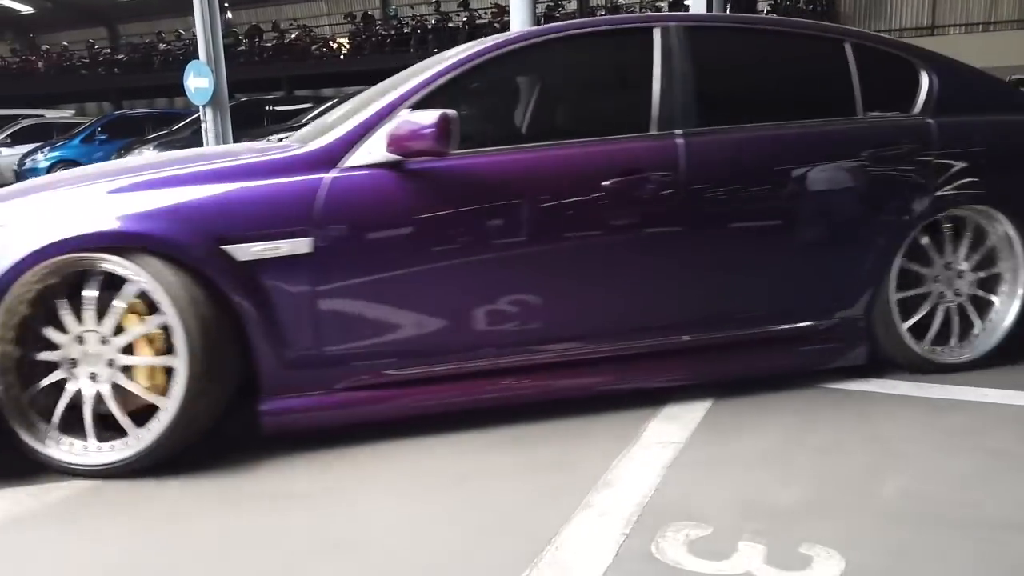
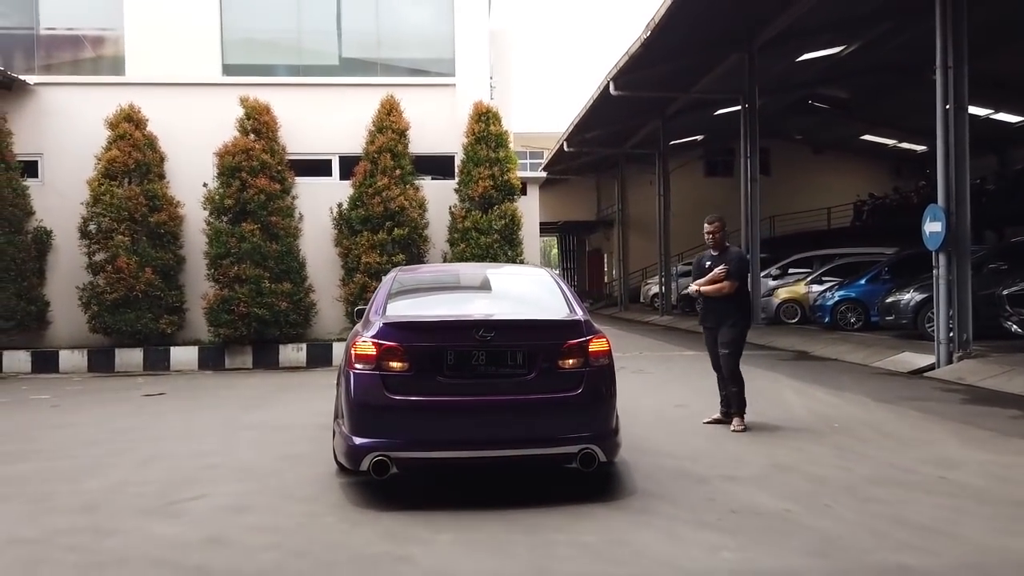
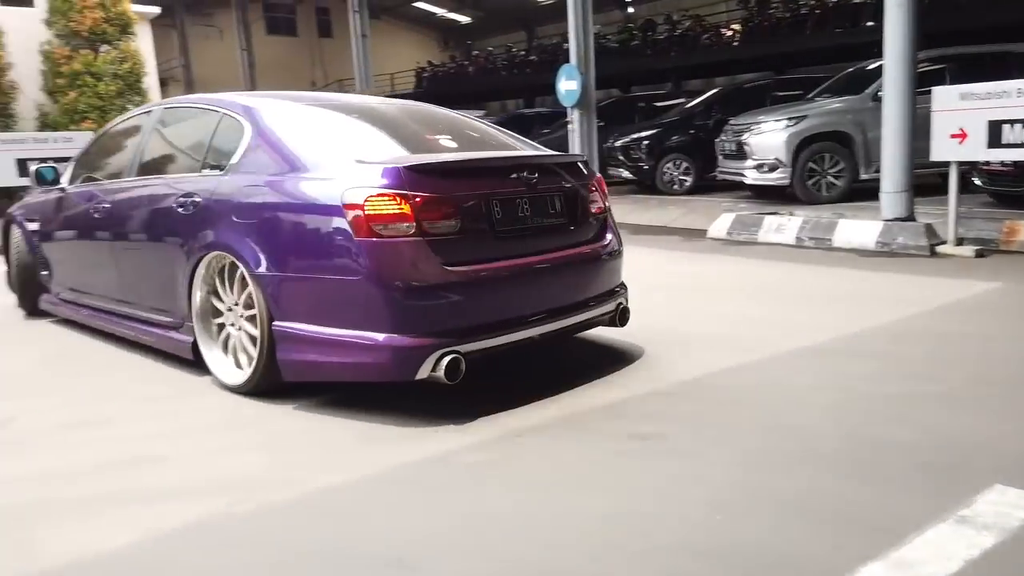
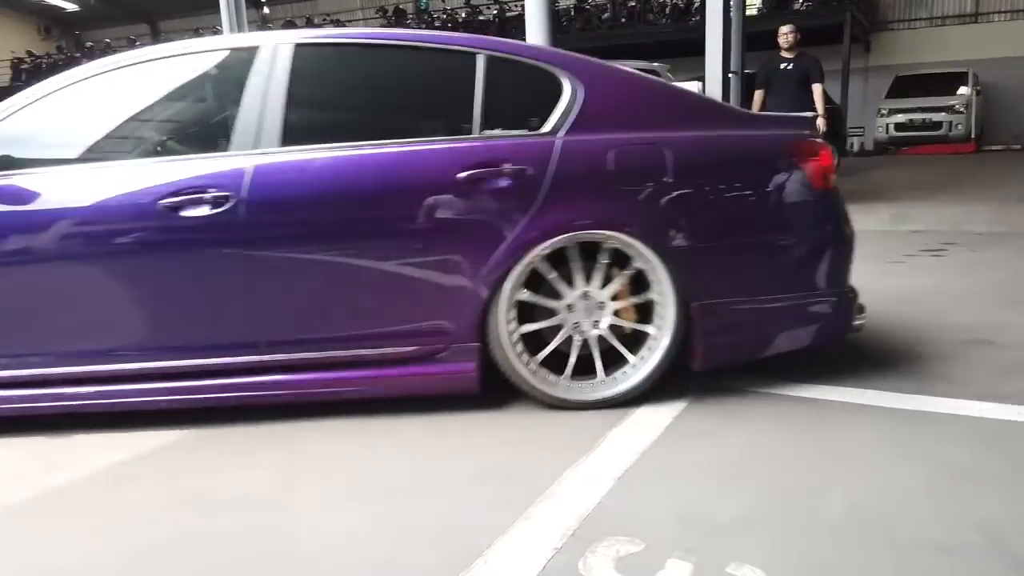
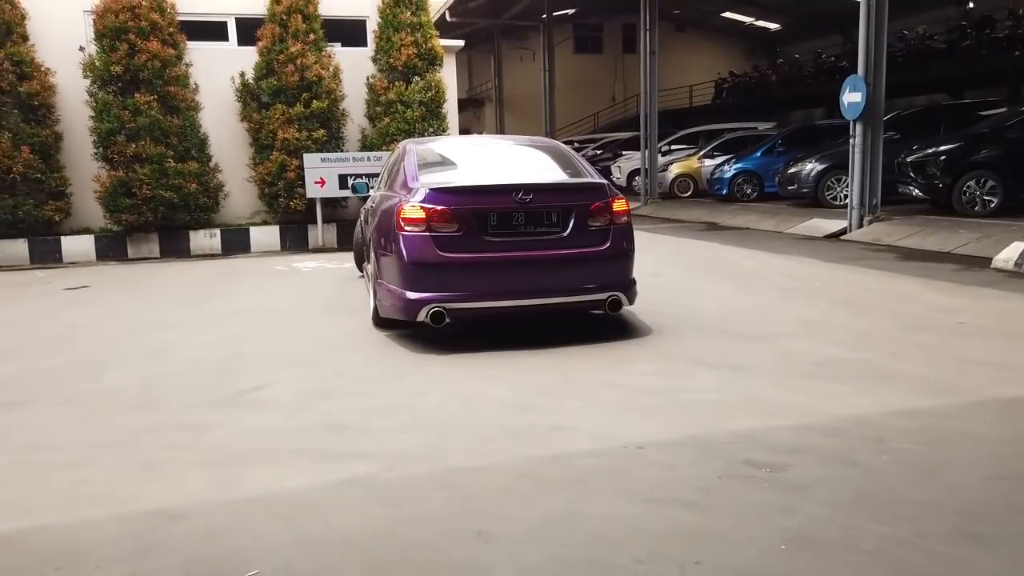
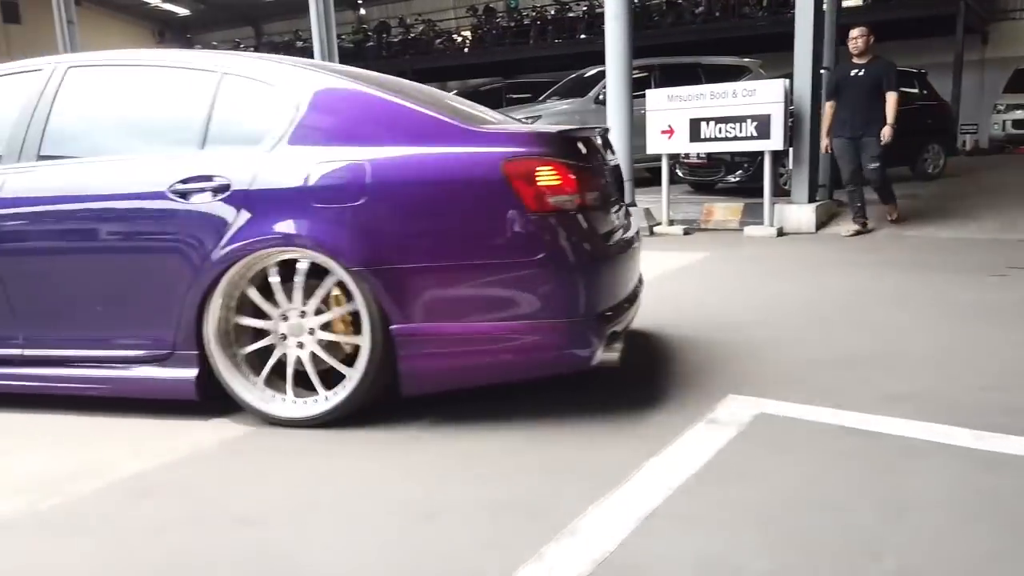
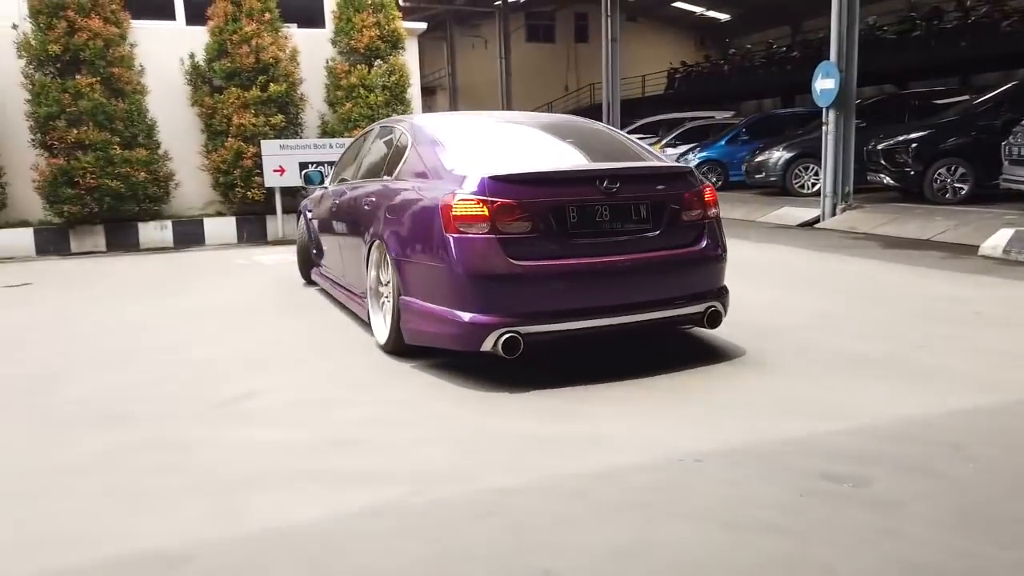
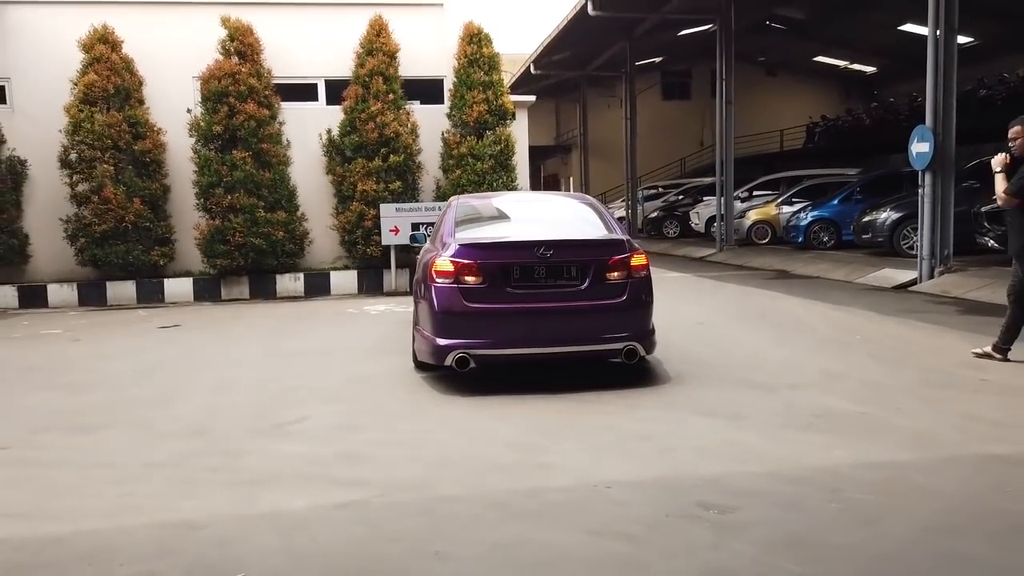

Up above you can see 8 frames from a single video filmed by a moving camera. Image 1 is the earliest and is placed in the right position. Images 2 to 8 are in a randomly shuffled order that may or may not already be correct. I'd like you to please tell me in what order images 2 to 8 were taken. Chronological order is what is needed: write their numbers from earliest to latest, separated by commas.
4, 6, 3, 7, 5, 8, 2
